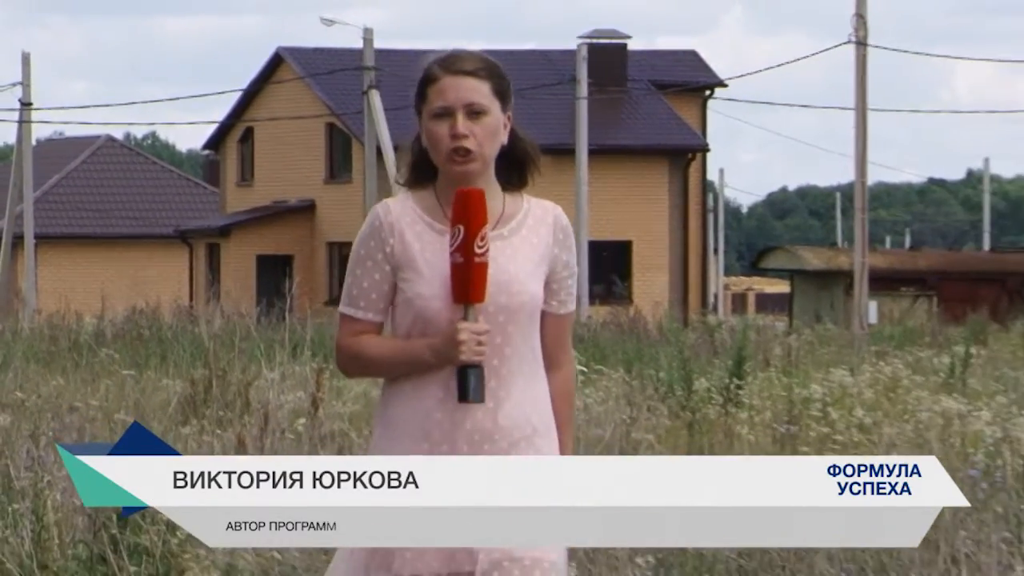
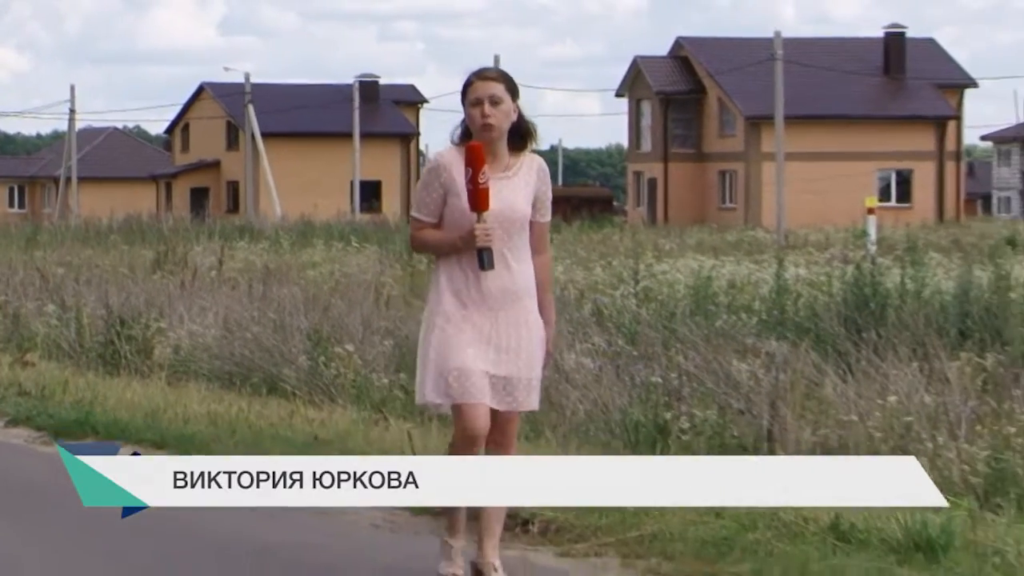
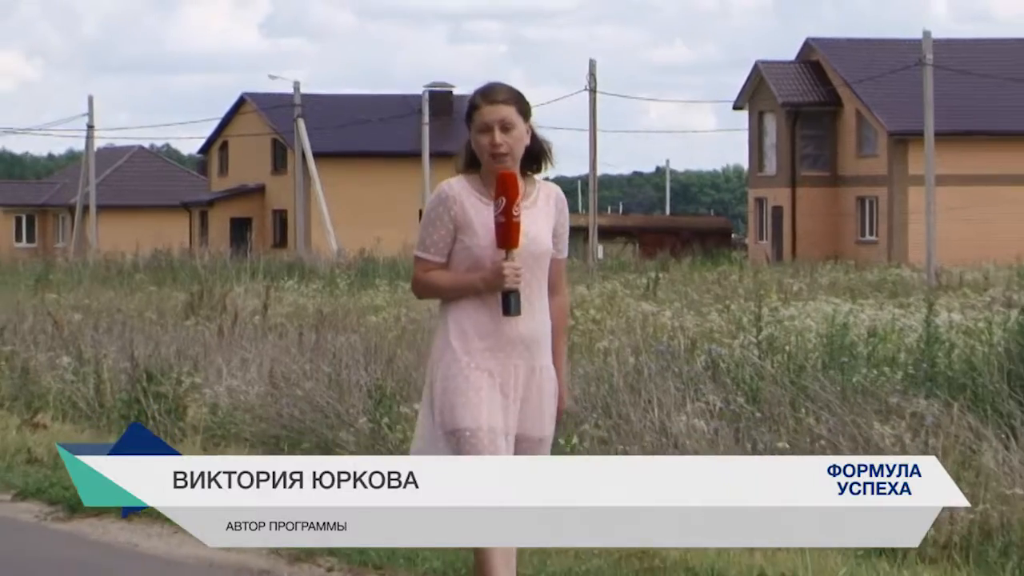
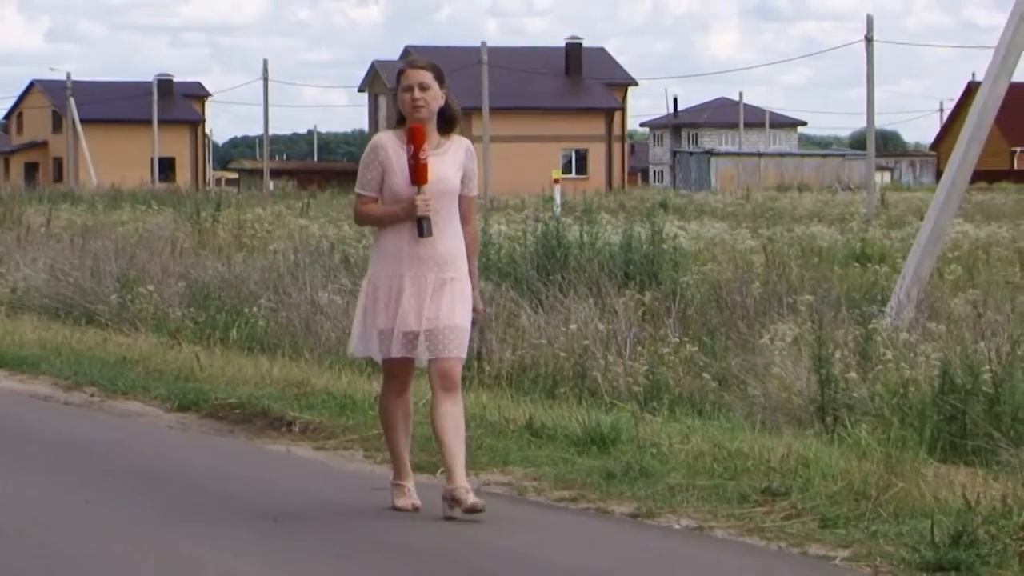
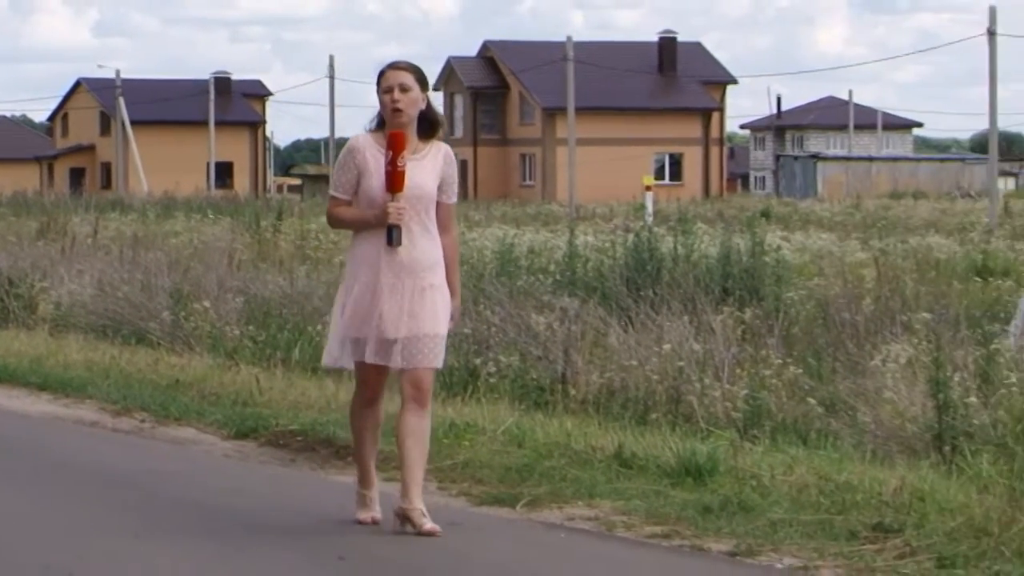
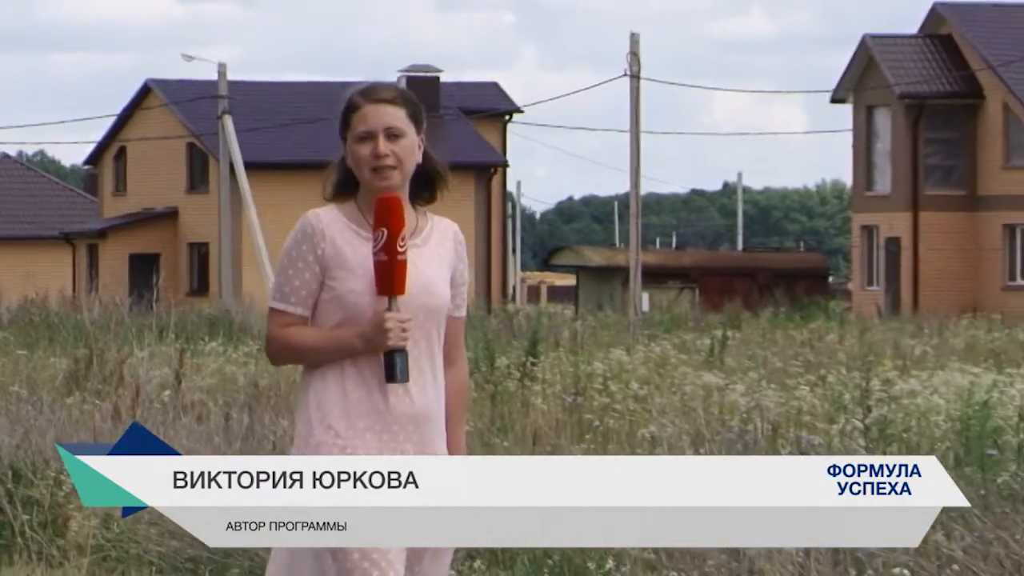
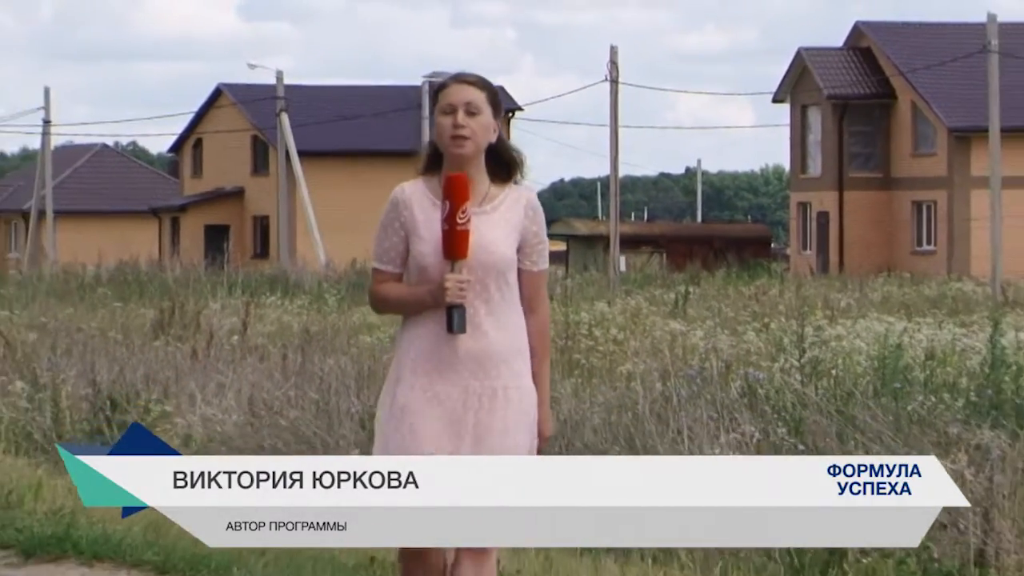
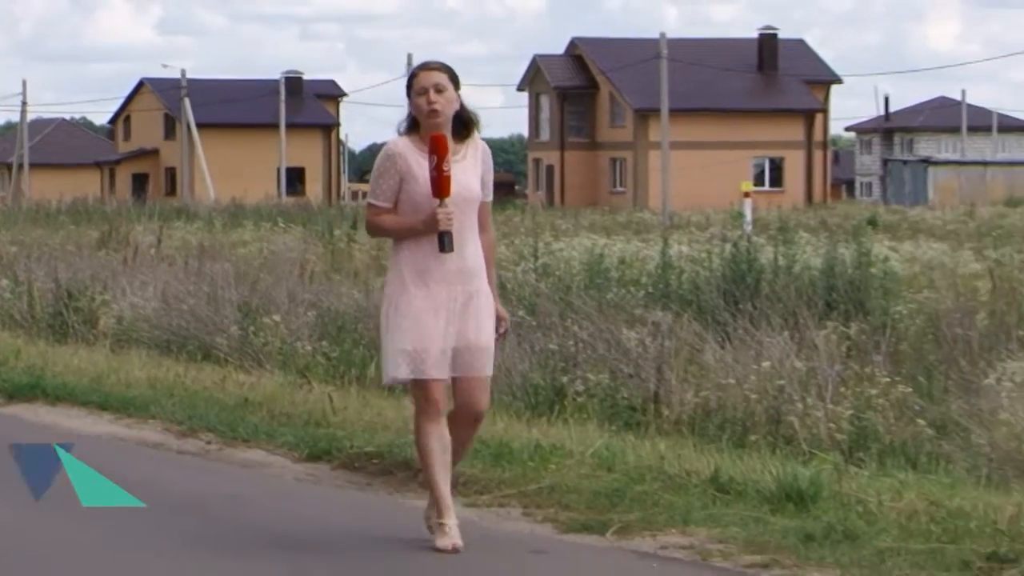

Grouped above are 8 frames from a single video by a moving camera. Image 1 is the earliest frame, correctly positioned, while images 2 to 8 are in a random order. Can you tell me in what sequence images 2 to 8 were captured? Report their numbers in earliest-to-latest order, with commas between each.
6, 7, 3, 2, 8, 5, 4
